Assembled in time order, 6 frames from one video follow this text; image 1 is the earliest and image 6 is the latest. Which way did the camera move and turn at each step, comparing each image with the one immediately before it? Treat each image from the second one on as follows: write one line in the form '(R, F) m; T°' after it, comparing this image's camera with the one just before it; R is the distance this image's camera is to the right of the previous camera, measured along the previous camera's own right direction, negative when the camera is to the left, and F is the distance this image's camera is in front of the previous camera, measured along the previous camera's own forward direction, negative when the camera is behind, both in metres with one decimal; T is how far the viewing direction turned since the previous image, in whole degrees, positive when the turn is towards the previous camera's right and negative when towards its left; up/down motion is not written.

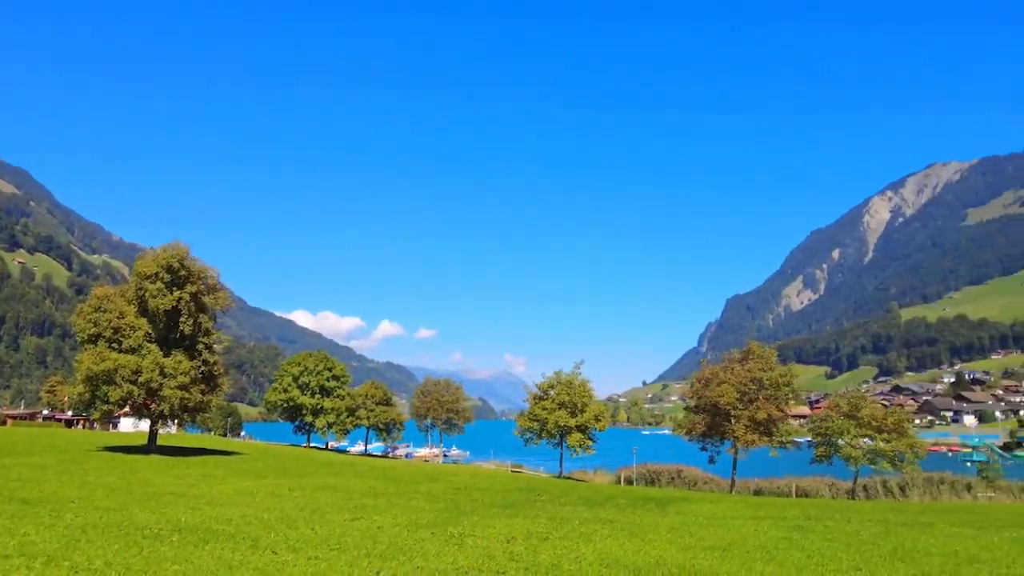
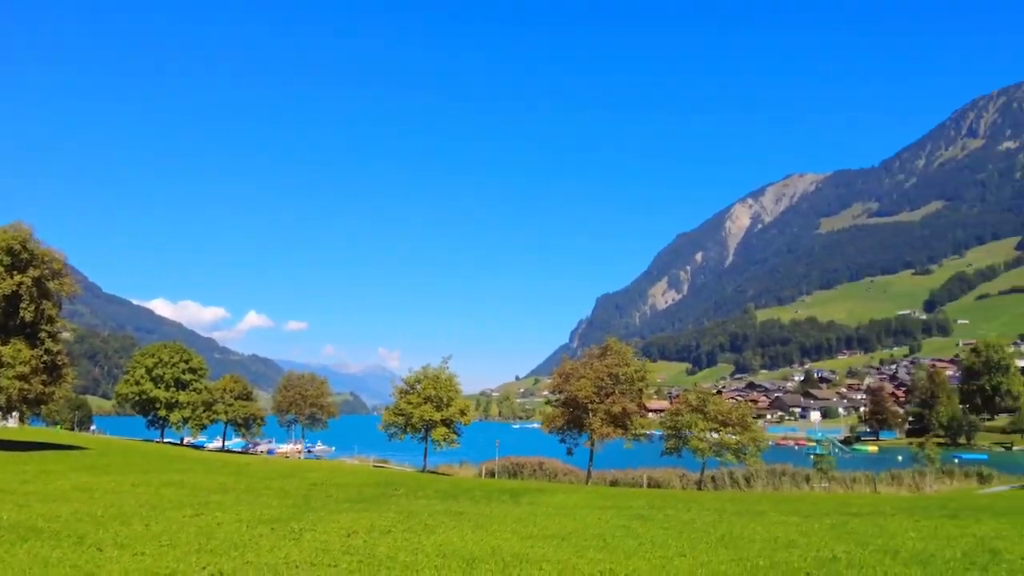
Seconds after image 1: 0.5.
(+0.7, -0.2) m; +8°
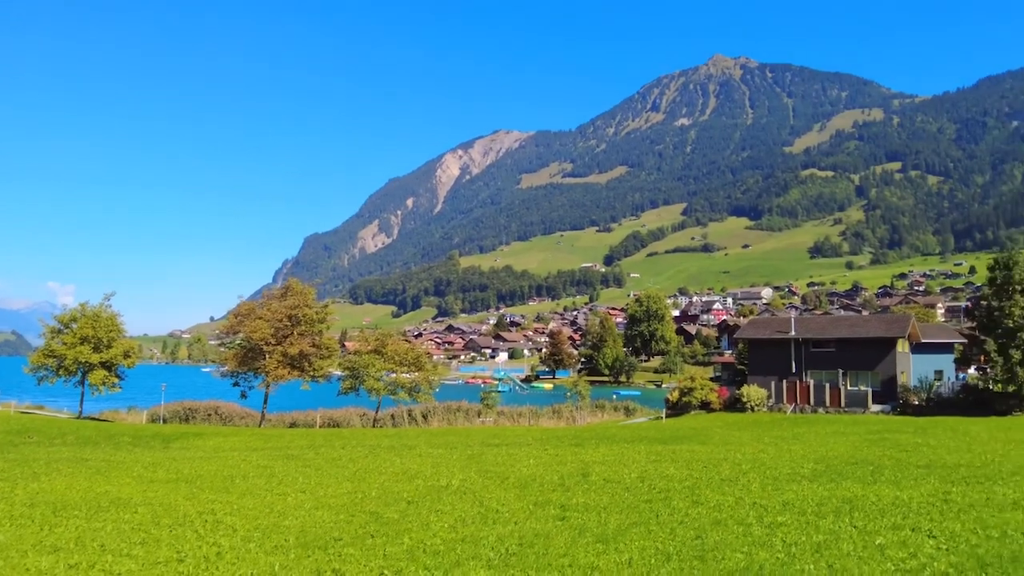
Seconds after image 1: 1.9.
(+1.7, -0.1) m; +19°
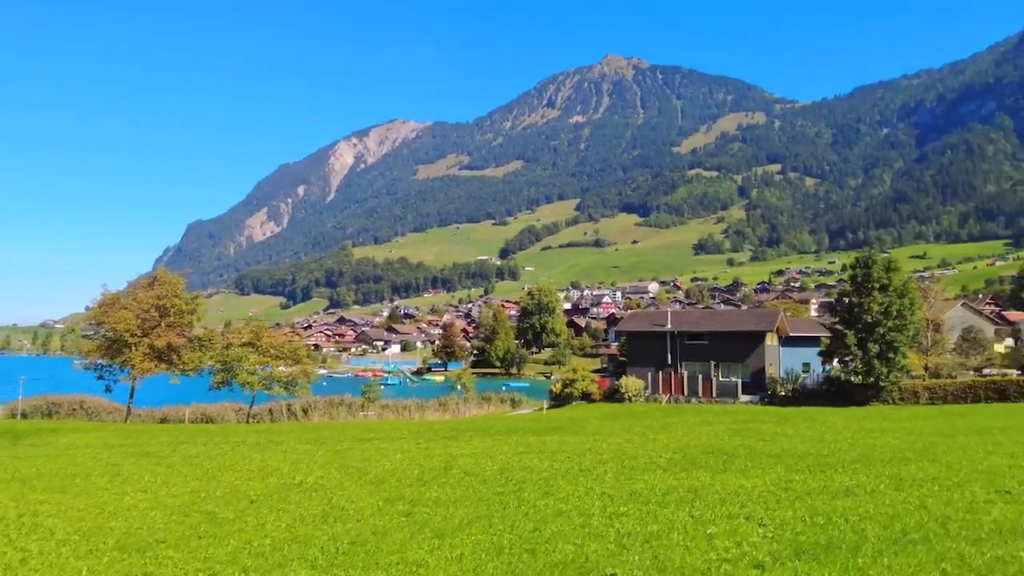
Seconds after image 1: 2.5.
(+0.8, +0.3) m; +7°
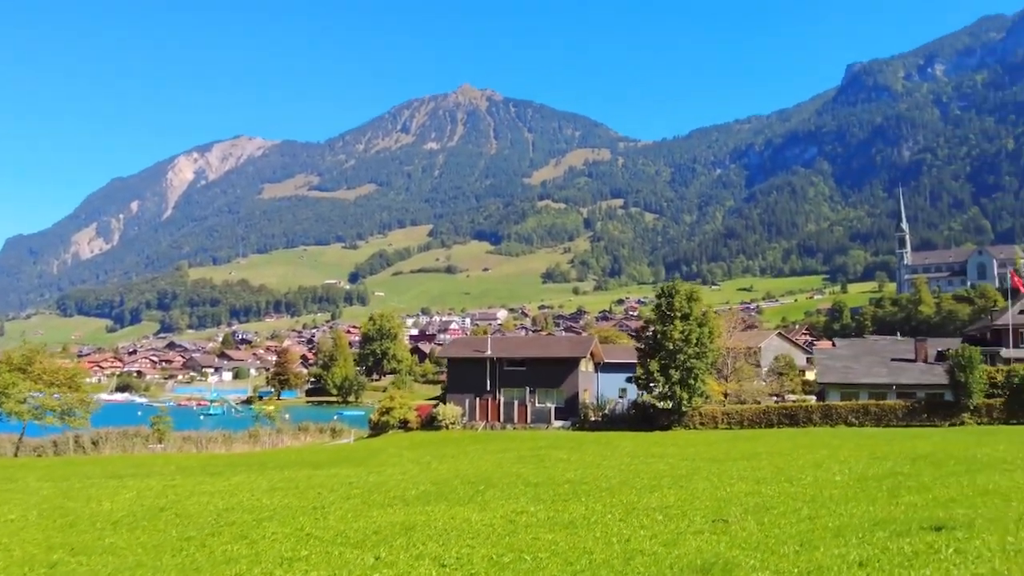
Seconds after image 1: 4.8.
(+2.5, +1.2) m; +10°
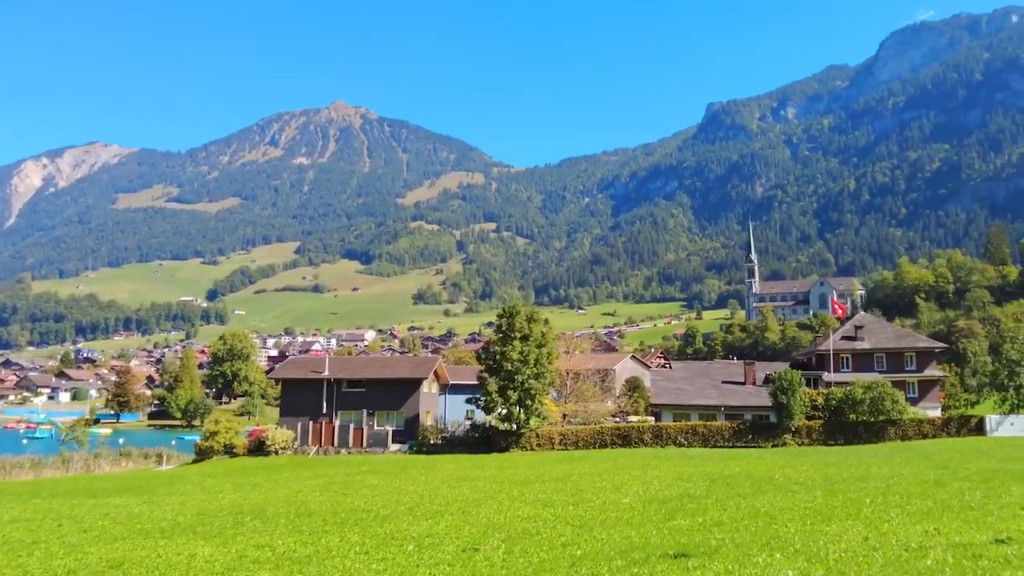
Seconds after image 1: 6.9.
(+2.1, +1.1) m; +9°
